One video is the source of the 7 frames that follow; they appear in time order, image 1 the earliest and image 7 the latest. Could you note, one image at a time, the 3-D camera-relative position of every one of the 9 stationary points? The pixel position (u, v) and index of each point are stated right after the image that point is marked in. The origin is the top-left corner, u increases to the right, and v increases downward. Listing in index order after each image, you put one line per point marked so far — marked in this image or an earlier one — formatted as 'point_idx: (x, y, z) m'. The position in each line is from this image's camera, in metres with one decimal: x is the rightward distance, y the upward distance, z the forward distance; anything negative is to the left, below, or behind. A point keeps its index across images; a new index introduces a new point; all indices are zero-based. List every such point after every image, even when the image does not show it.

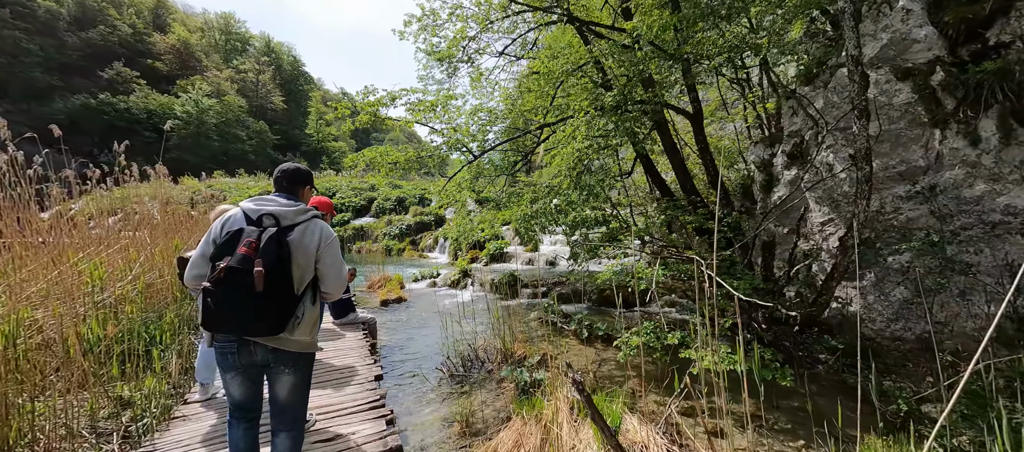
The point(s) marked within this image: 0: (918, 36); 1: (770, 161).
0: (+4.1, +1.9, +4.1) m
1: (+3.9, +1.0, +6.1) m
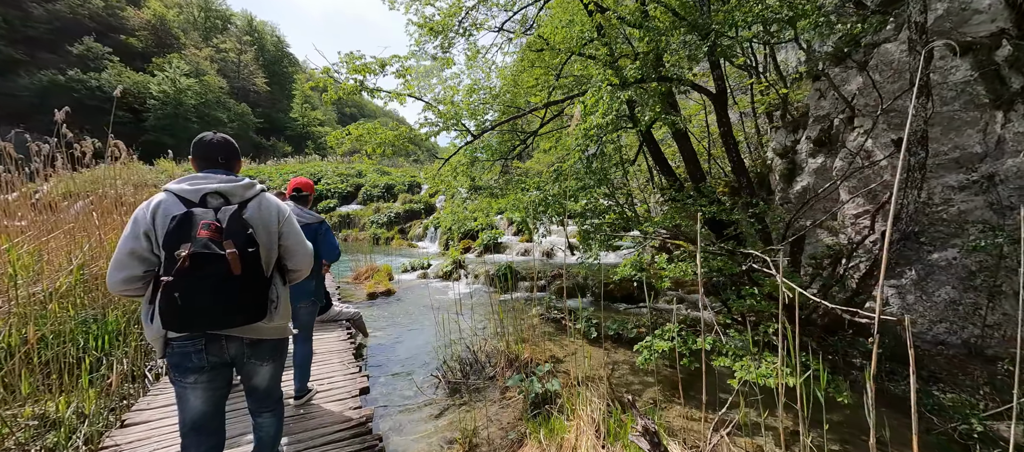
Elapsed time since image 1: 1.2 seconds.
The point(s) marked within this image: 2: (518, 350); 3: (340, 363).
0: (+4.2, +2.0, +3.6) m
1: (+4.0, +1.1, +5.7) m
2: (+0.1, -1.2, +4.0) m
3: (-1.6, -1.3, +3.7) m
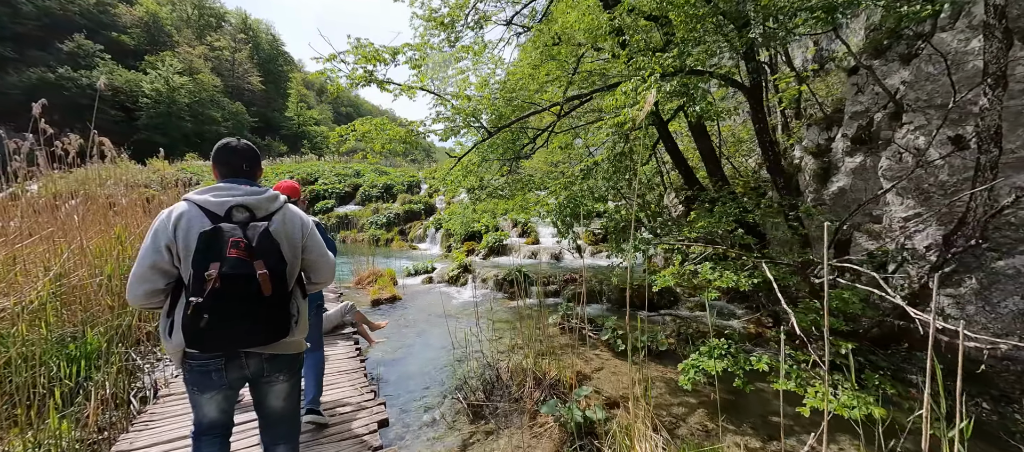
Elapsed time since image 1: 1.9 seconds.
0: (+4.4, +1.9, +3.3) m
1: (+4.2, +1.0, +5.3) m
2: (+0.3, -1.3, +3.6) m
3: (-1.3, -1.3, +3.3) m
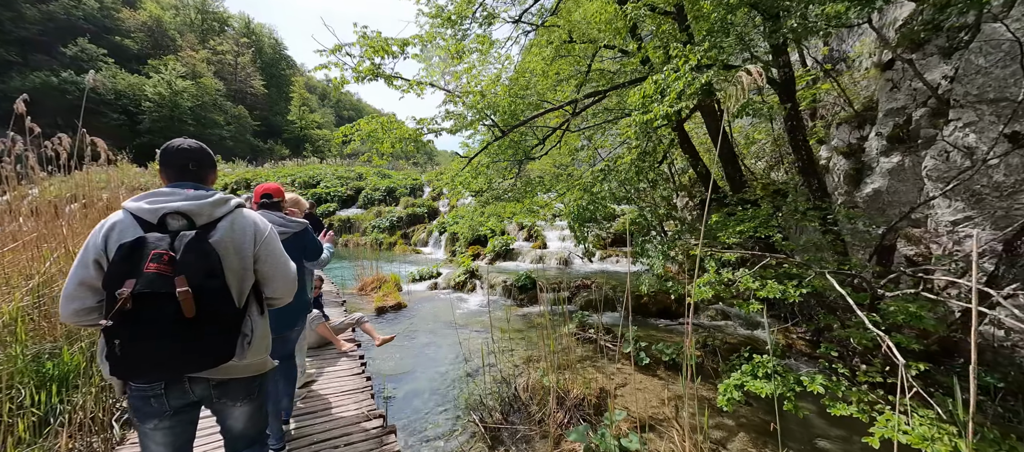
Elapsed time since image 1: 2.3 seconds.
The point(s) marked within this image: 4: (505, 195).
0: (+4.6, +1.9, +3.0) m
1: (+4.3, +1.0, +5.0) m
2: (+0.5, -1.3, +3.3) m
3: (-1.2, -1.3, +3.0) m
4: (-0.1, +0.5, +7.1) m
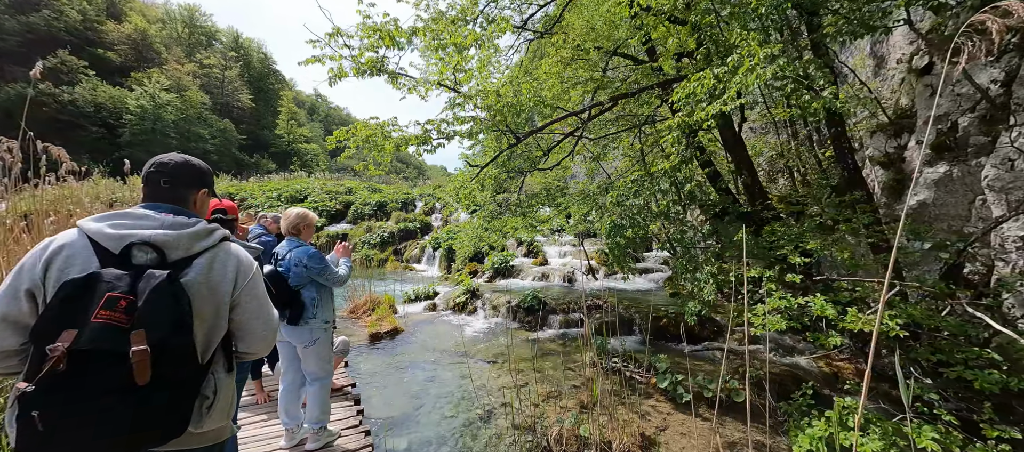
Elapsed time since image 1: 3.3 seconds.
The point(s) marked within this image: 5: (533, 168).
0: (+4.8, +1.8, +2.7) m
1: (+4.5, +0.8, +4.7) m
2: (+0.6, -1.4, +2.8) m
3: (-1.0, -1.5, +2.5) m
4: (0.0, +0.3, +6.6) m
5: (+0.3, +1.0, +6.6) m
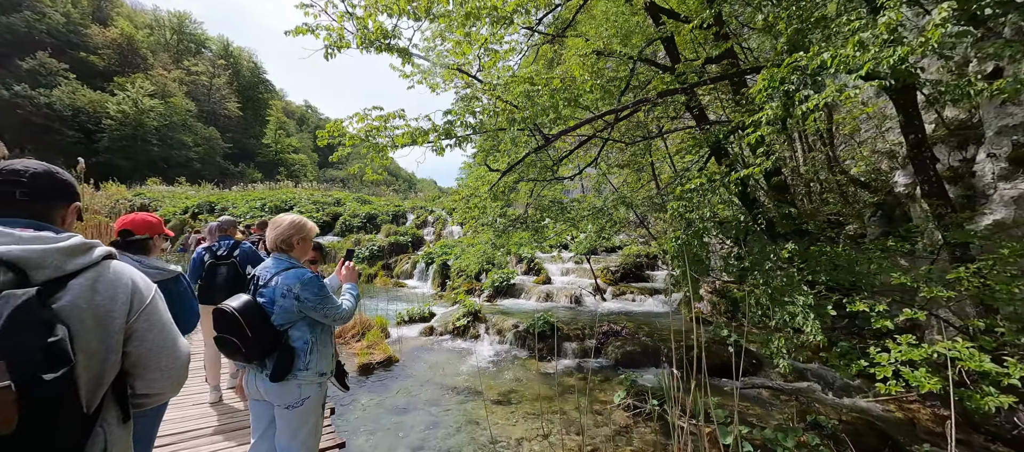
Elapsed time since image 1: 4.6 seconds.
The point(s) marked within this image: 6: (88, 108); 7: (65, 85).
0: (+5.1, +1.6, +2.3) m
1: (+4.7, +0.6, +4.2) m
2: (+0.9, -1.5, +2.1) m
3: (-0.7, -1.5, +1.7) m
4: (+0.1, 0.0, +5.9) m
5: (+0.4, +0.7, +6.0) m
6: (-21.0, +6.0, +19.7) m
7: (-22.3, +7.1, +19.8) m
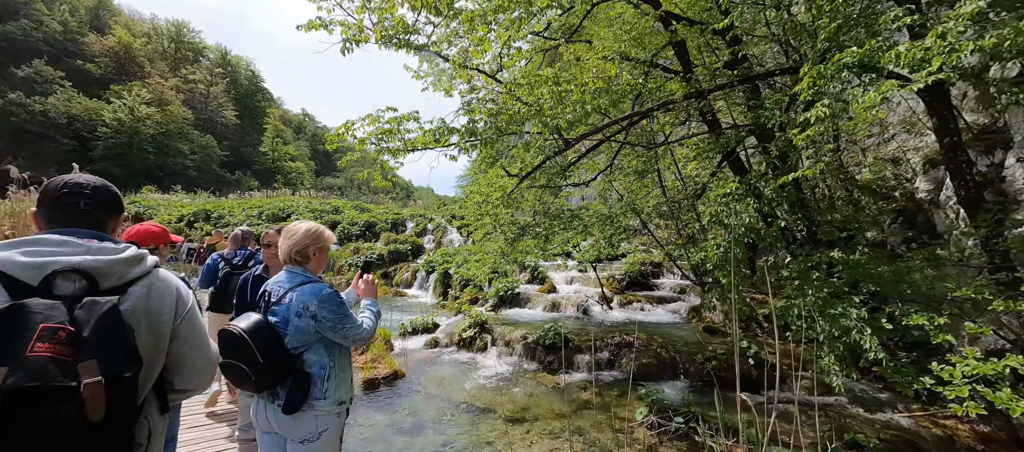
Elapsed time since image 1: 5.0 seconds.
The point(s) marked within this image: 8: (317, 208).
0: (+5.2, +1.6, +2.2) m
1: (+4.8, +0.5, +4.1) m
2: (+1.0, -1.6, +1.9) m
3: (-0.6, -1.5, +1.5) m
4: (+0.2, -0.1, +5.8) m
5: (+0.6, +0.6, +5.9) m
6: (-21.0, +5.6, +19.5) m
7: (-22.3, +6.7, +19.6) m
8: (-9.7, +0.9, +20.0) m
